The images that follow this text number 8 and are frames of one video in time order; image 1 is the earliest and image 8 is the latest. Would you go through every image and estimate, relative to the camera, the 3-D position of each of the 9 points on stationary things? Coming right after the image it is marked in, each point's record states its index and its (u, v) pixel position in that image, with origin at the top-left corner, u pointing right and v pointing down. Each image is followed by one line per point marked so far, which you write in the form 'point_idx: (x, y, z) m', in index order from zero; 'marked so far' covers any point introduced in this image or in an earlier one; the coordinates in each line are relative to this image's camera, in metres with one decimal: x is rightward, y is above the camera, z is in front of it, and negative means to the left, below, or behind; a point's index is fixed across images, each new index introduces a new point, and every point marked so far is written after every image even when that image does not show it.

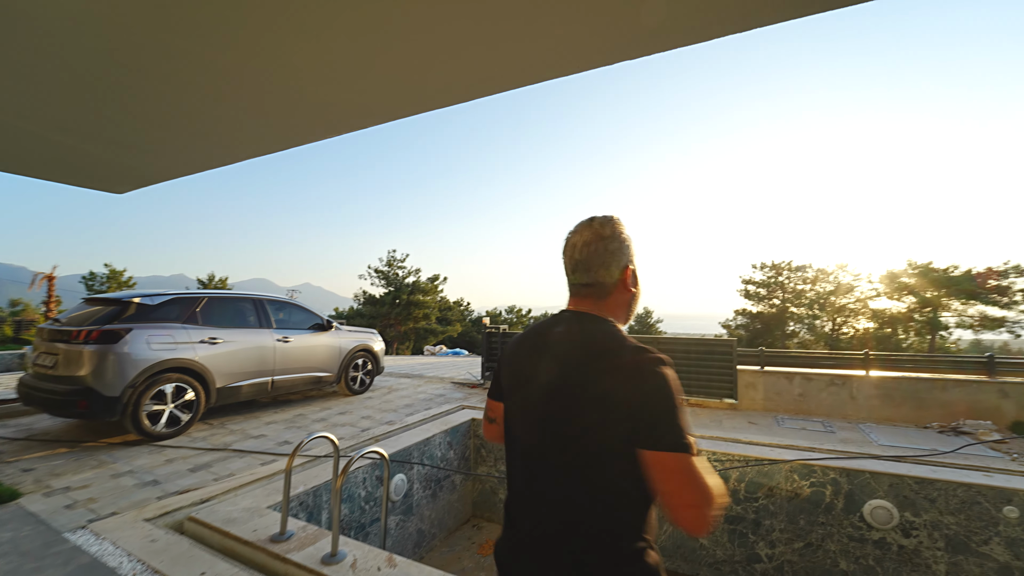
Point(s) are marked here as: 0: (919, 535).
0: (+3.6, -2.2, +3.4) m
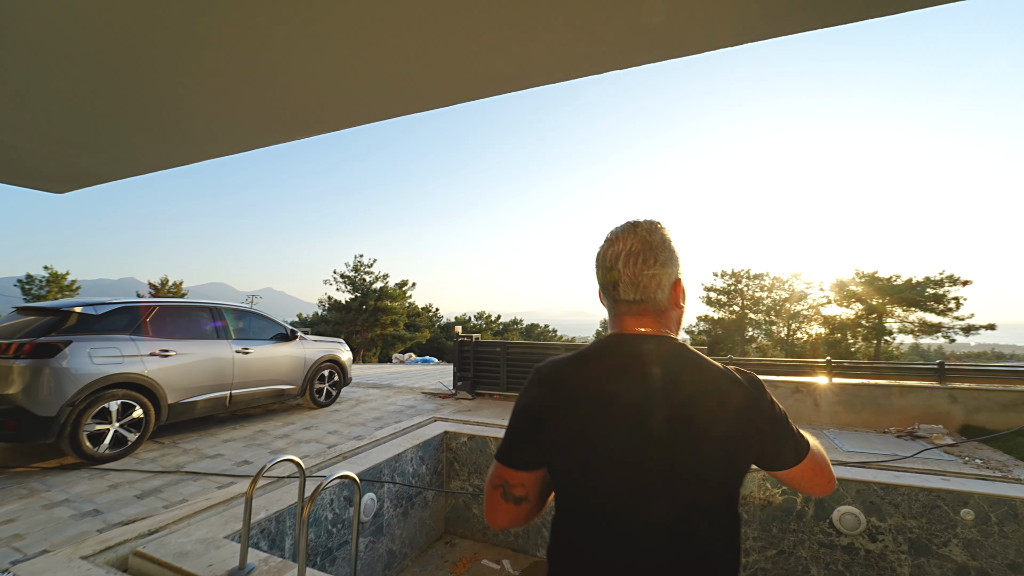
0: (+3.4, -2.3, +3.6) m
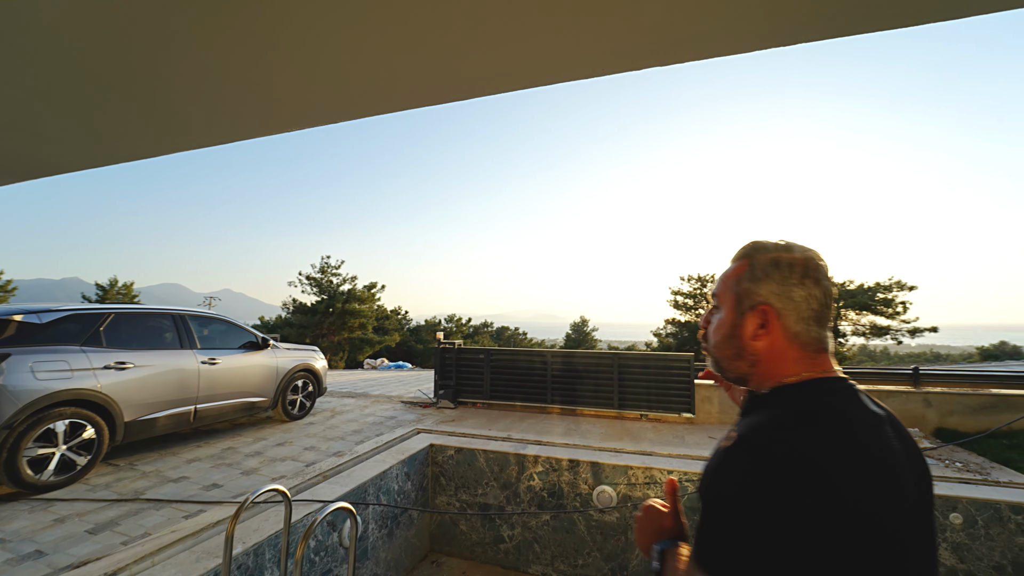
0: (+3.4, -2.4, +3.6) m
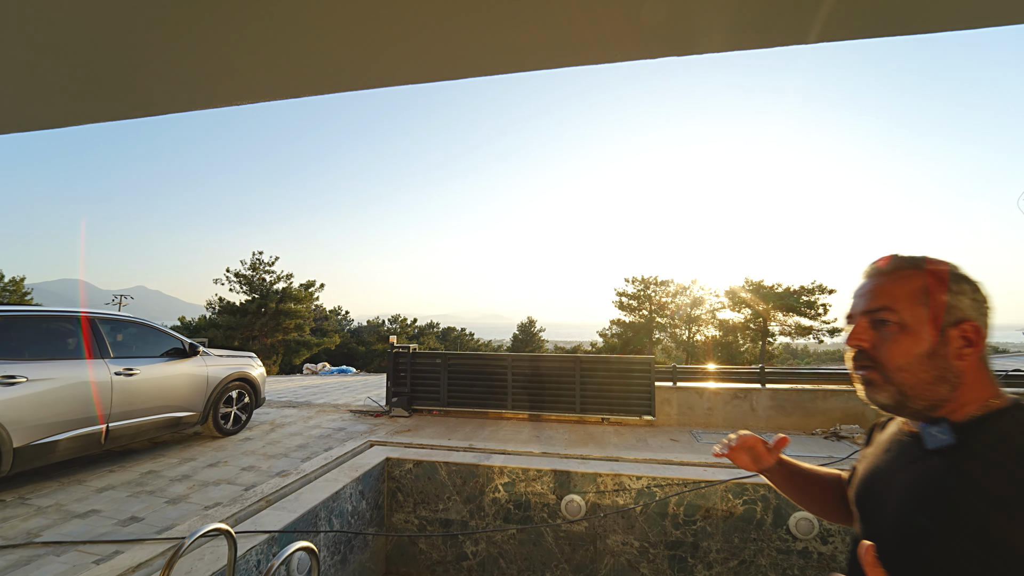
0: (+3.1, -2.5, +3.8) m
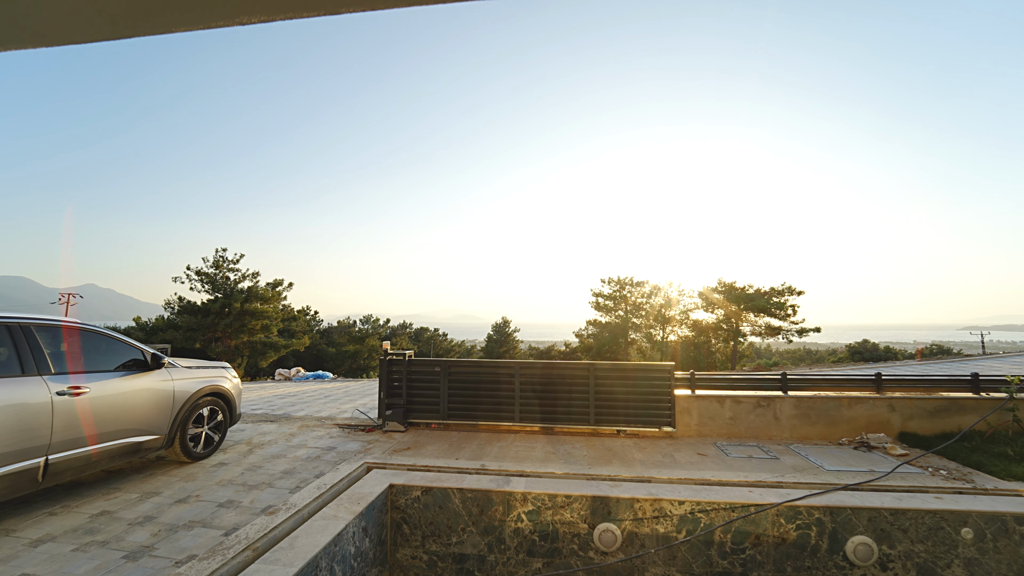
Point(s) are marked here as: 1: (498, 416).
0: (+3.4, -2.5, +3.5) m
1: (-0.2, -1.9, +5.9) m
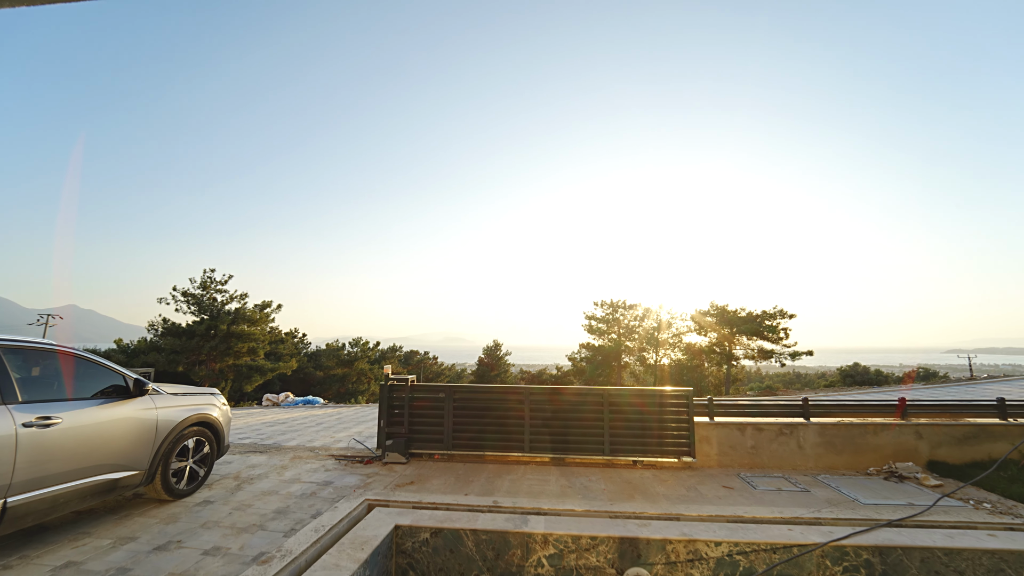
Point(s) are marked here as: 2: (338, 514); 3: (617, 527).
0: (+3.6, -2.7, +3.2) m
1: (-0.1, -2.2, +5.5) m
2: (-1.7, -2.3, +3.9) m
3: (+1.0, -2.2, +3.6) m
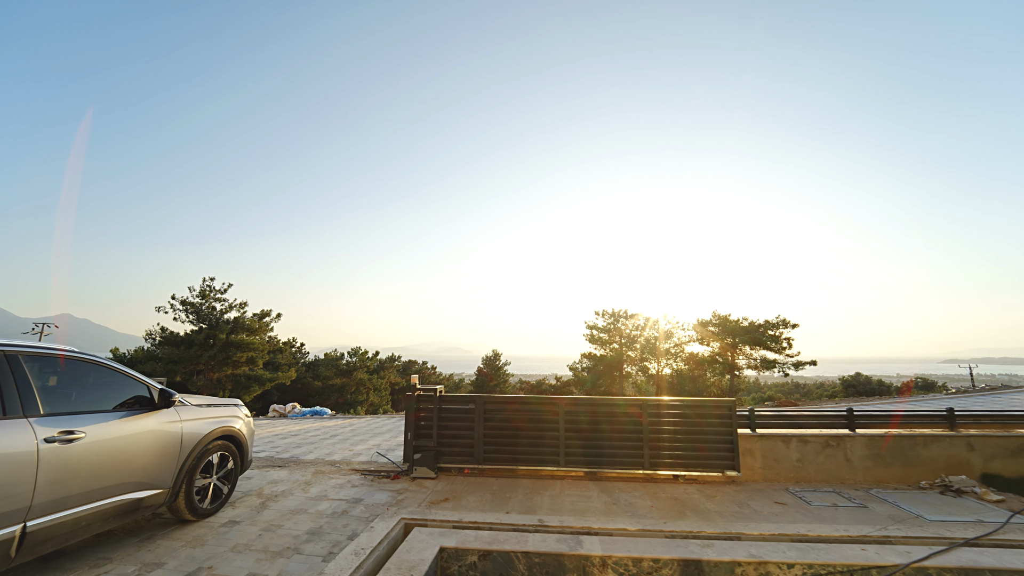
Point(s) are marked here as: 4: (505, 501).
0: (+4.1, -2.7, +2.9) m
1: (+0.4, -2.3, +5.3) m
2: (-1.3, -2.3, +3.6) m
3: (+1.4, -2.3, +3.4) m
4: (-0.1, -2.5, +4.5) m
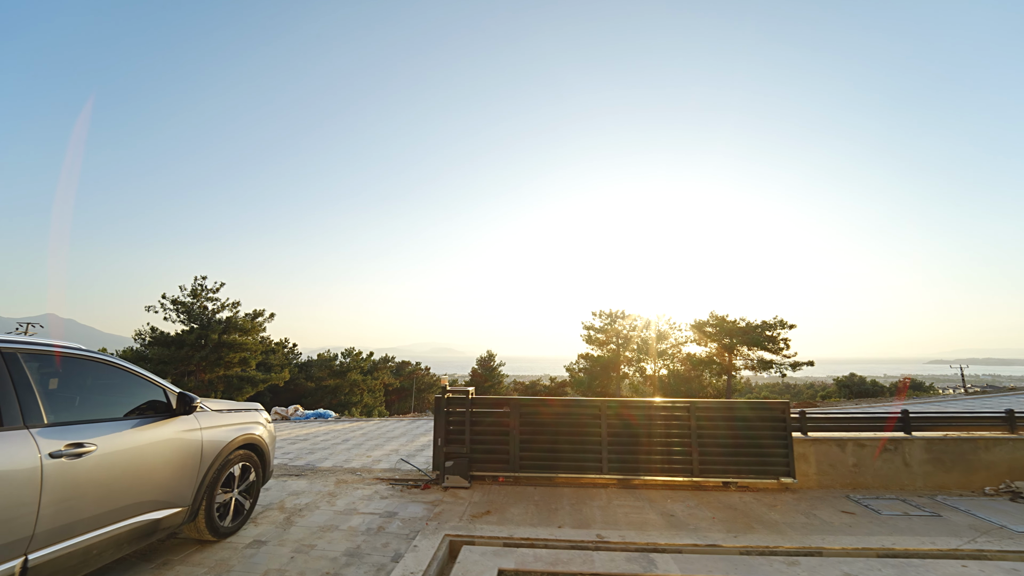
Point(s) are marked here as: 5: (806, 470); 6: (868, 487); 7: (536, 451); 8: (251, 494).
0: (+4.6, -2.6, +2.7) m
1: (+0.9, -2.3, +5.0) m
2: (-0.8, -2.2, +3.3) m
3: (+2.0, -2.2, +3.0) m
4: (+0.4, -2.4, +4.1) m
5: (+3.6, -2.2, +4.8) m
6: (+4.3, -2.4, +4.7) m
7: (+0.3, -2.1, +5.0) m
8: (-2.7, -2.1, +4.0) m
